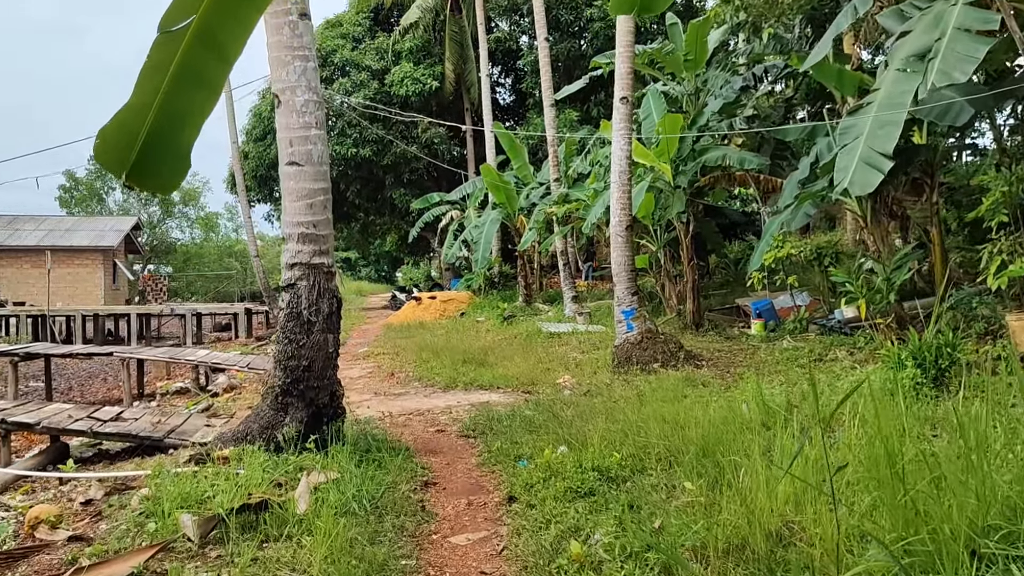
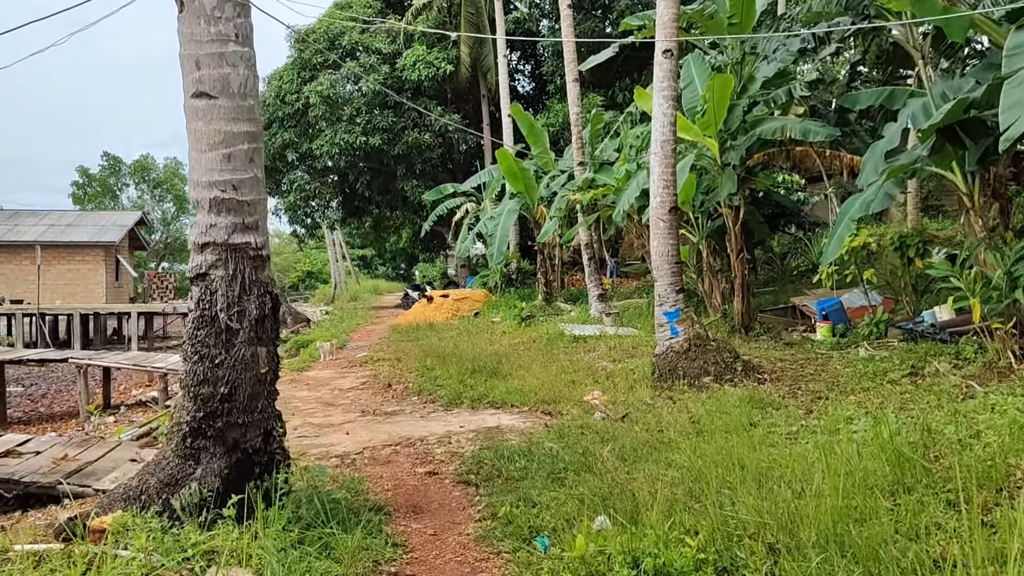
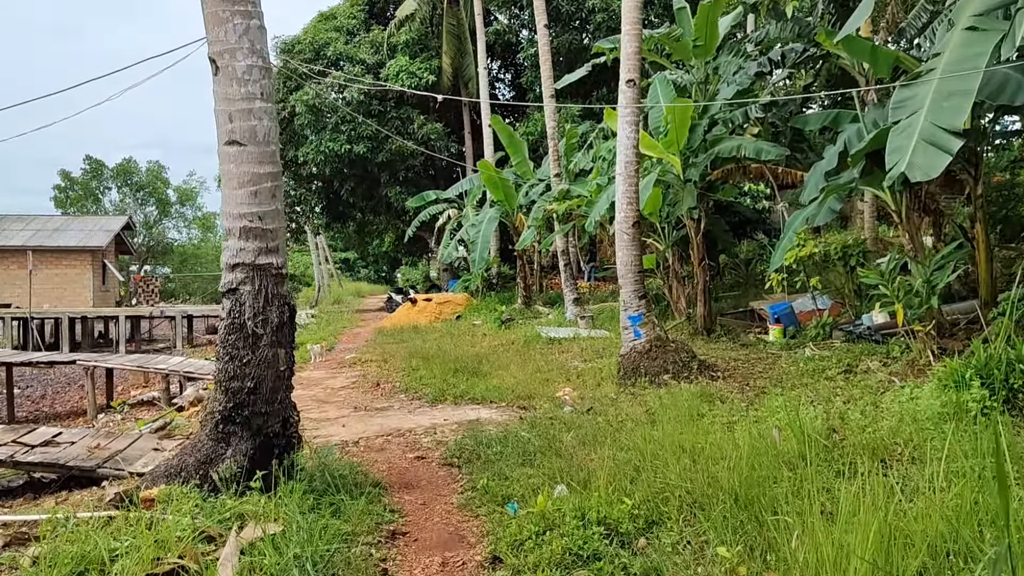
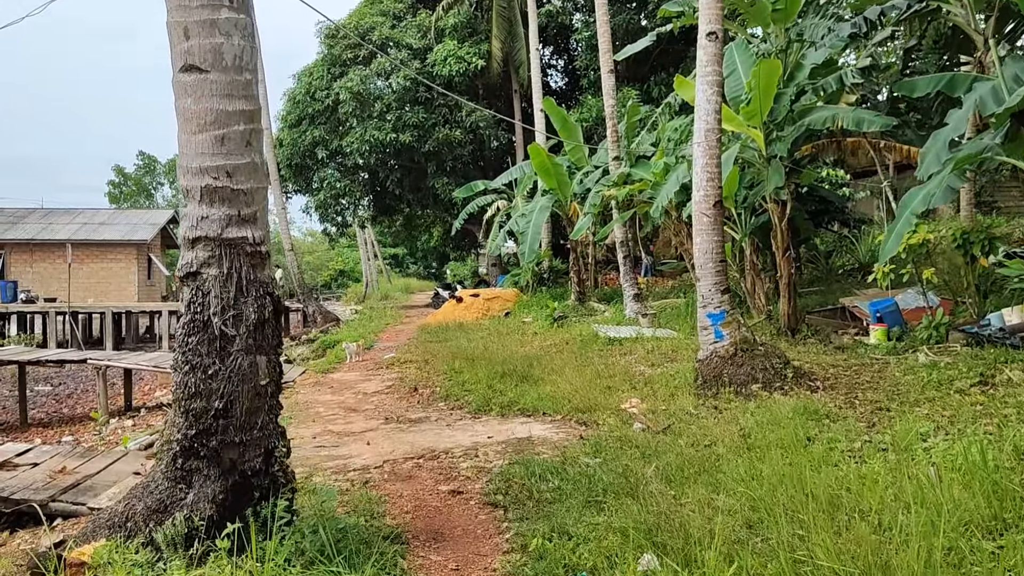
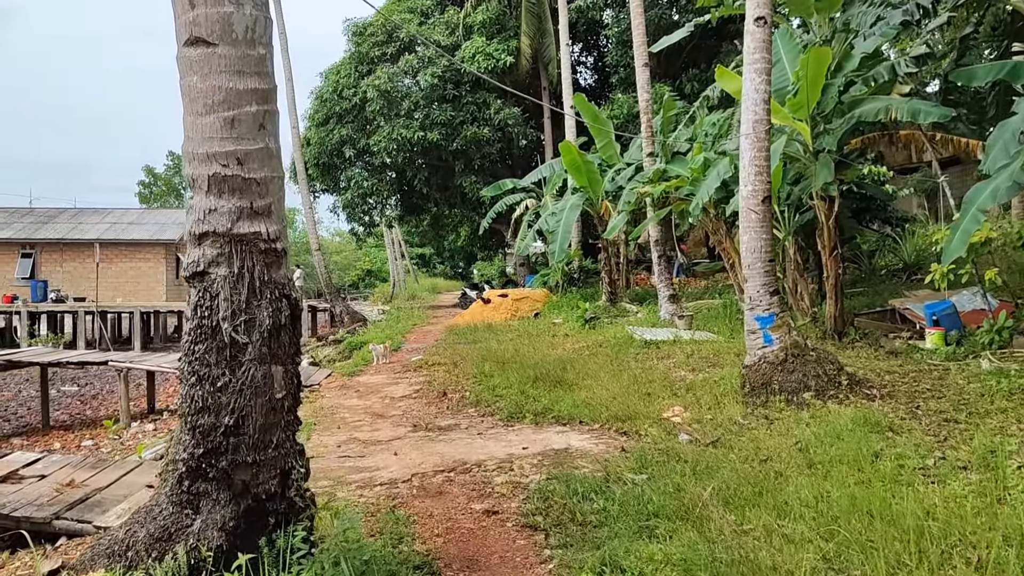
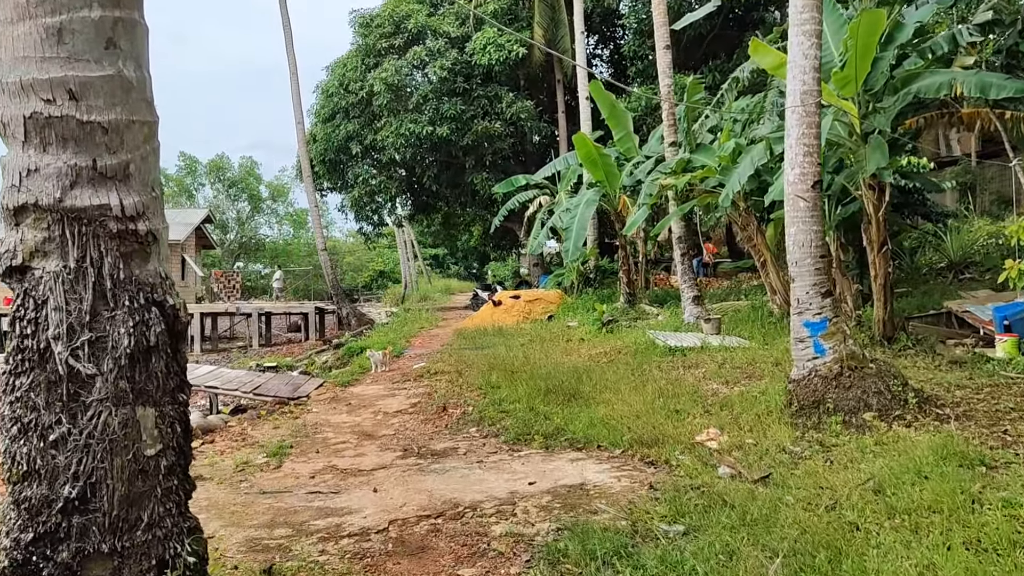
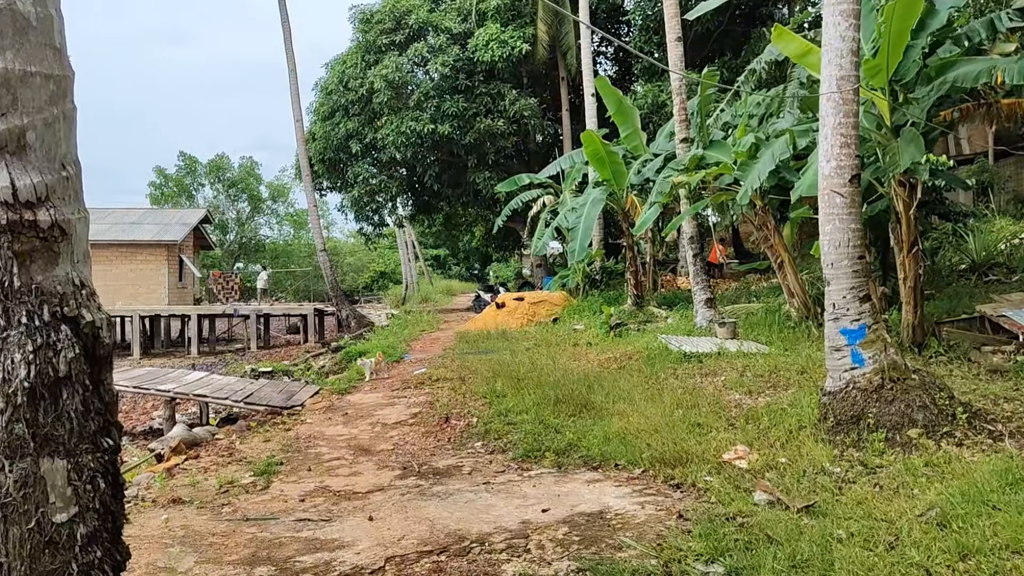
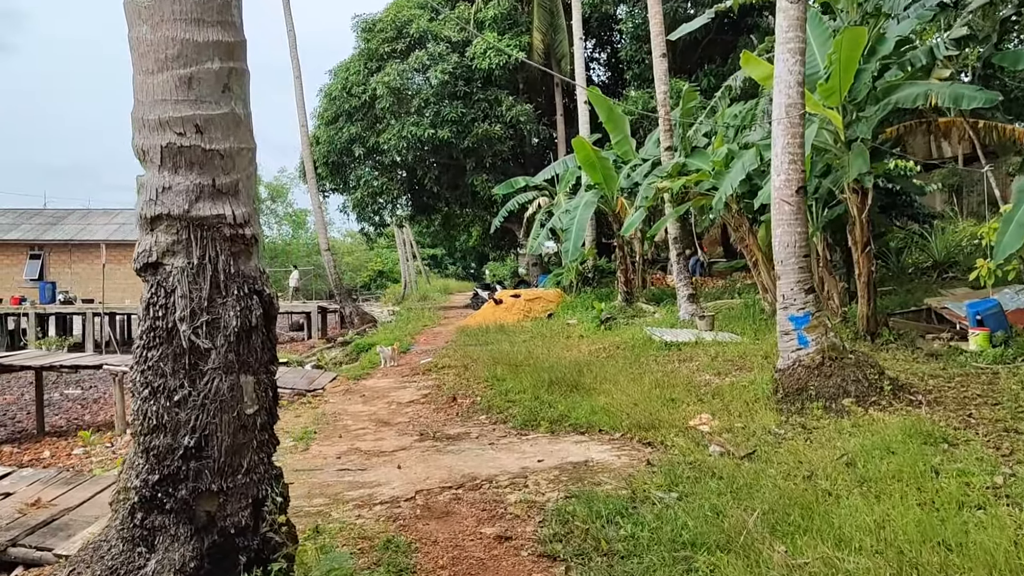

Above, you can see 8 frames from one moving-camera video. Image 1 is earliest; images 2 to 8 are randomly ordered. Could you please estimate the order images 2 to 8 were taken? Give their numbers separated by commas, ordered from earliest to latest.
3, 2, 4, 5, 8, 6, 7
